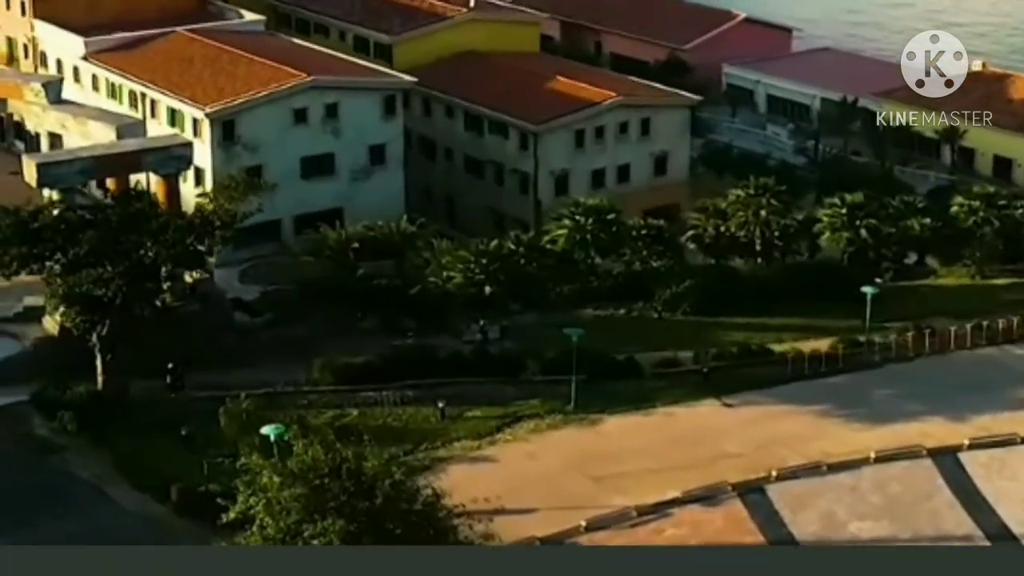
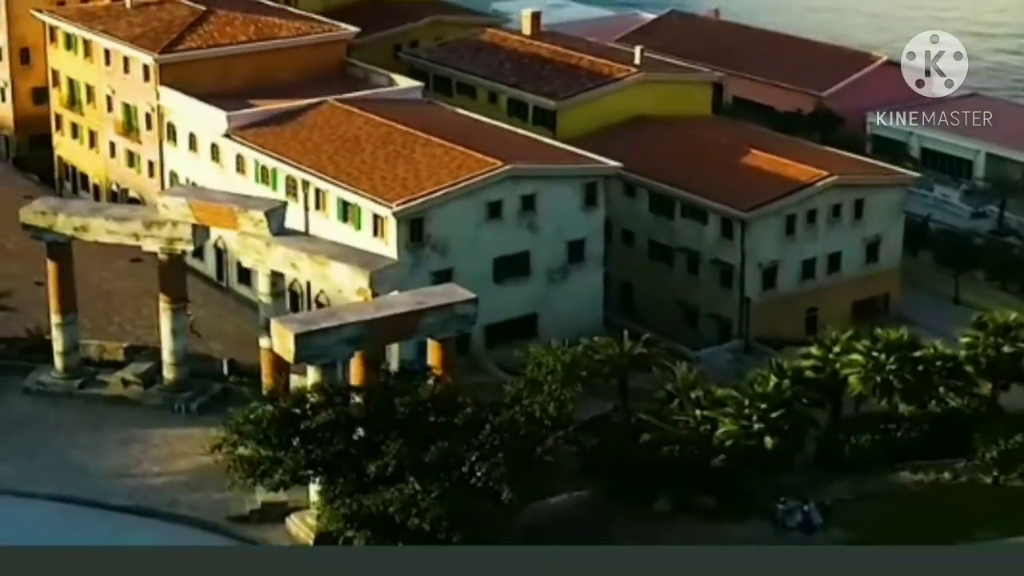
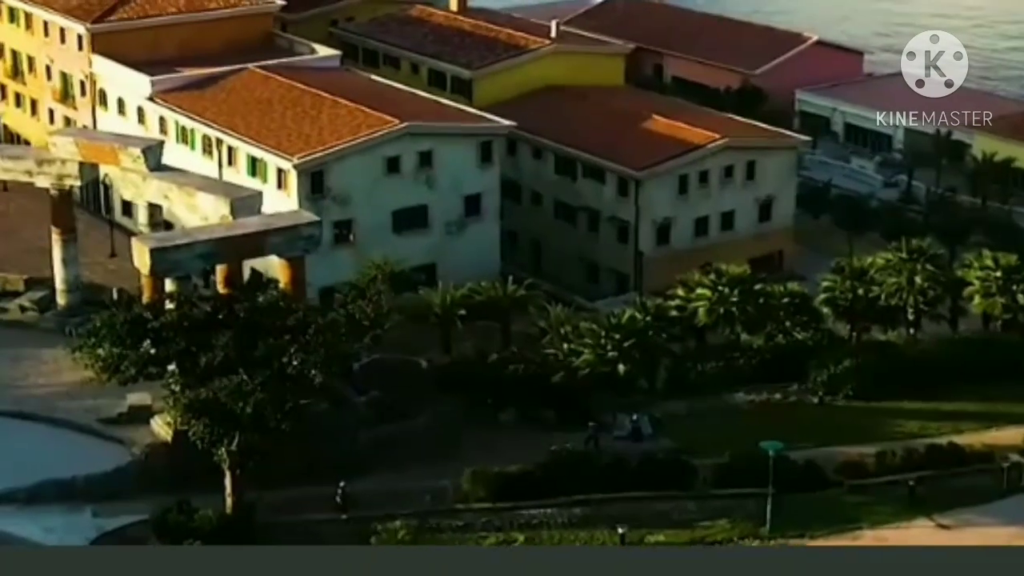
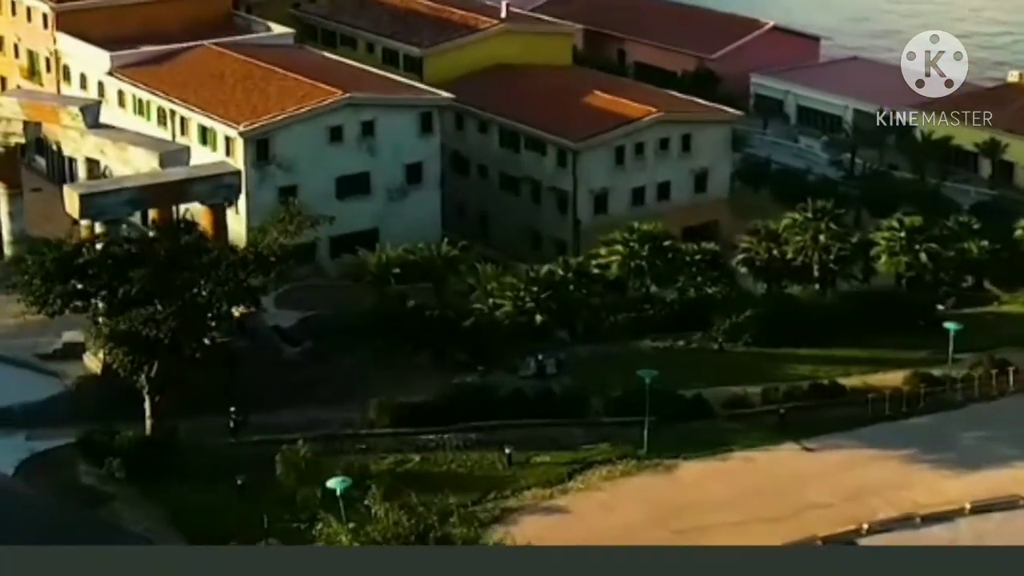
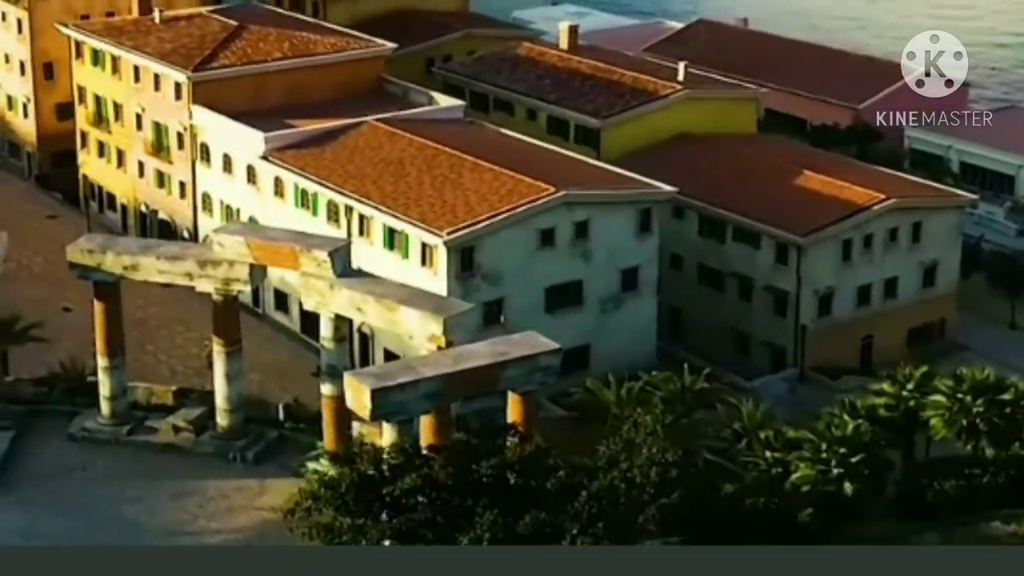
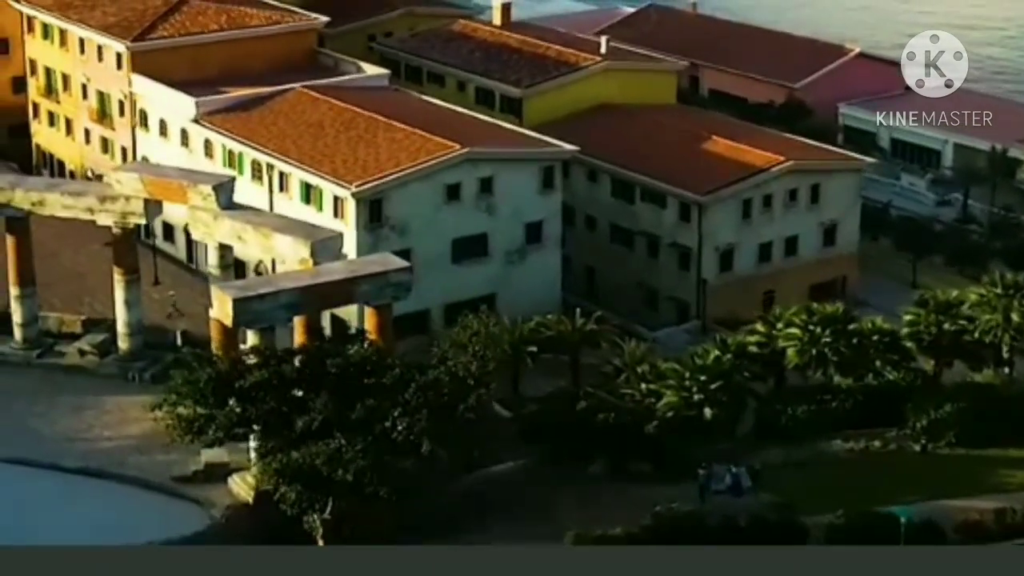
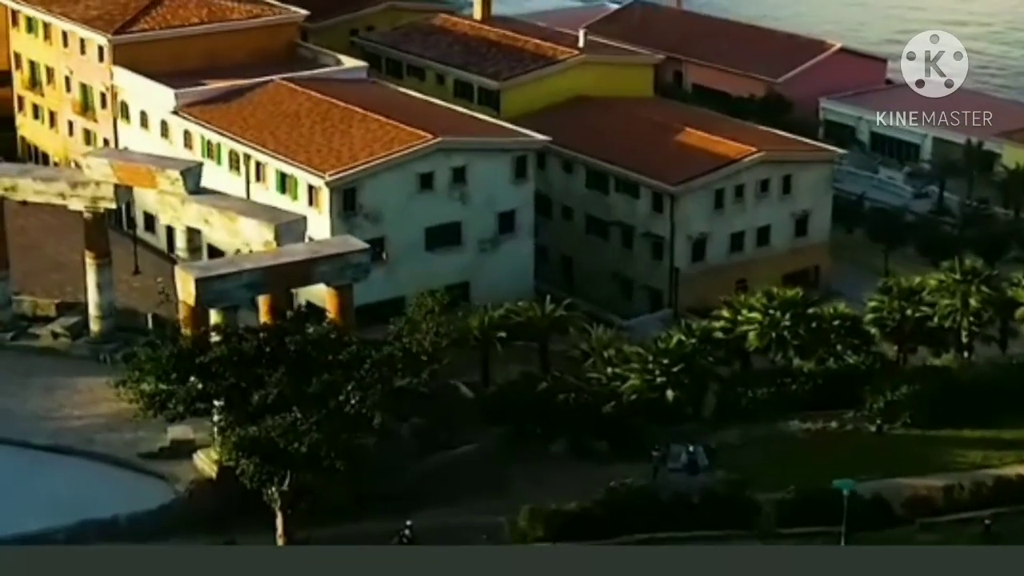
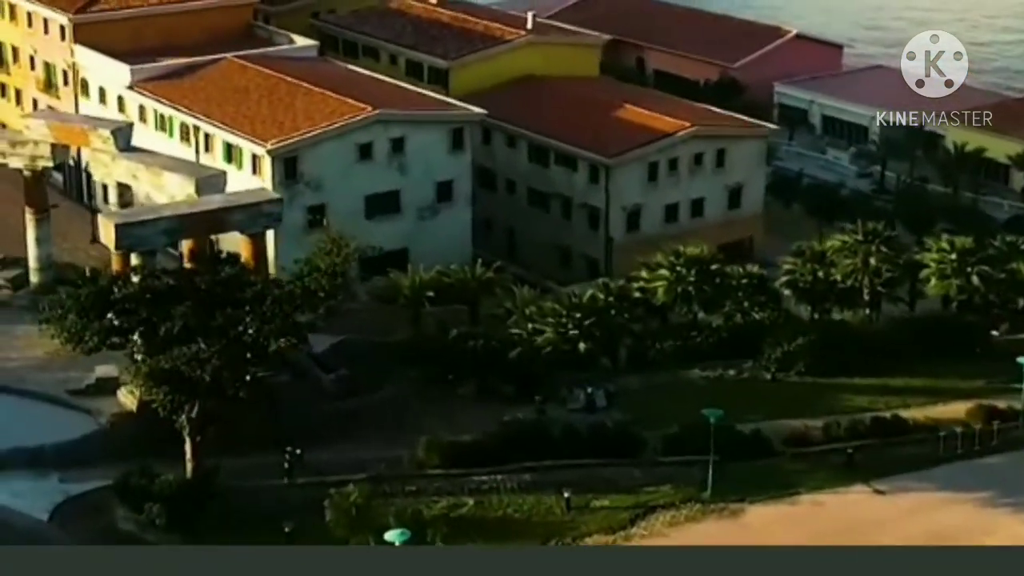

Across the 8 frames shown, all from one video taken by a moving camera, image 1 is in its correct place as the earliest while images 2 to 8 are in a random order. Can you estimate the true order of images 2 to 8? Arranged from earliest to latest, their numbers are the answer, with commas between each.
4, 8, 3, 7, 6, 2, 5
